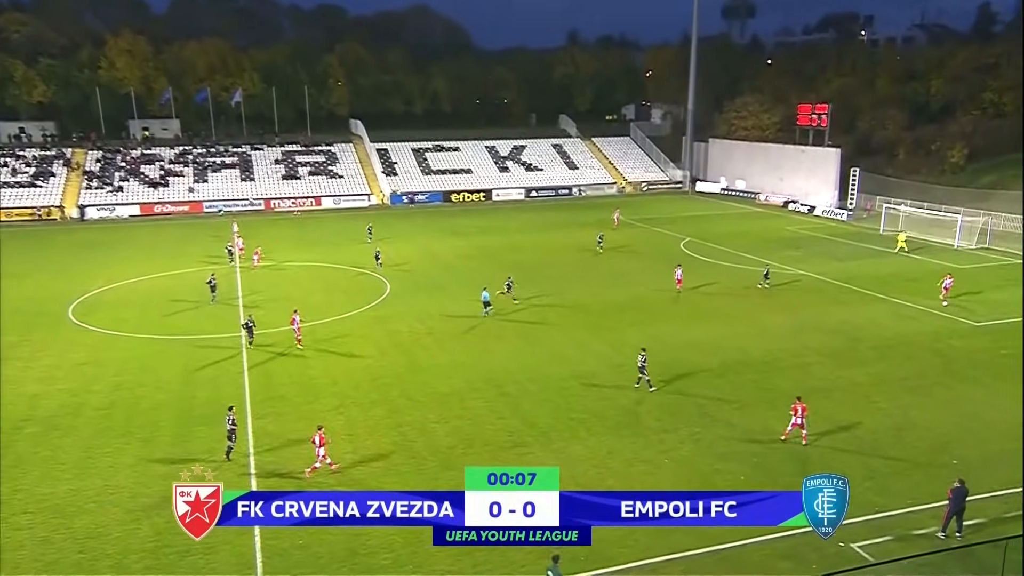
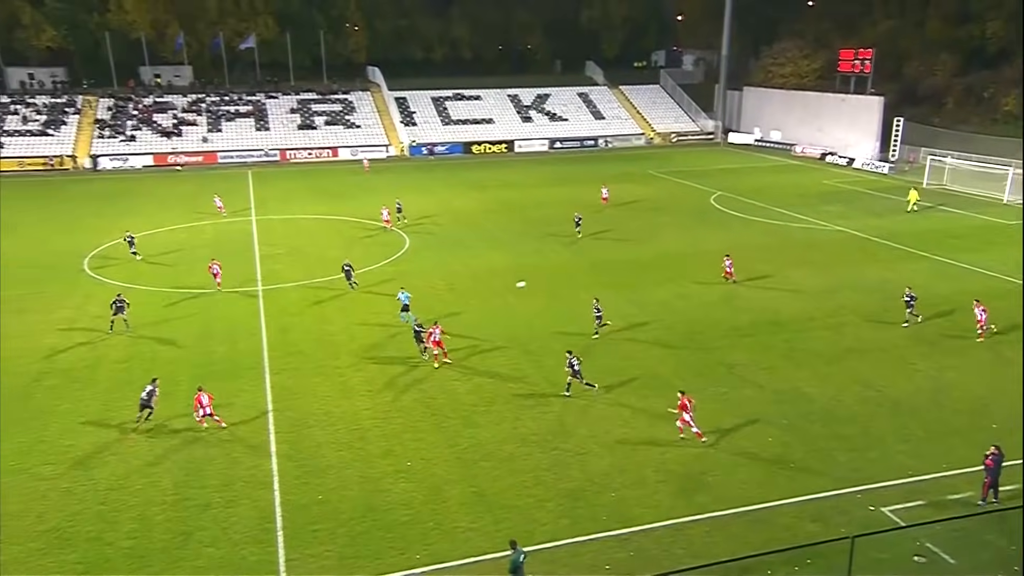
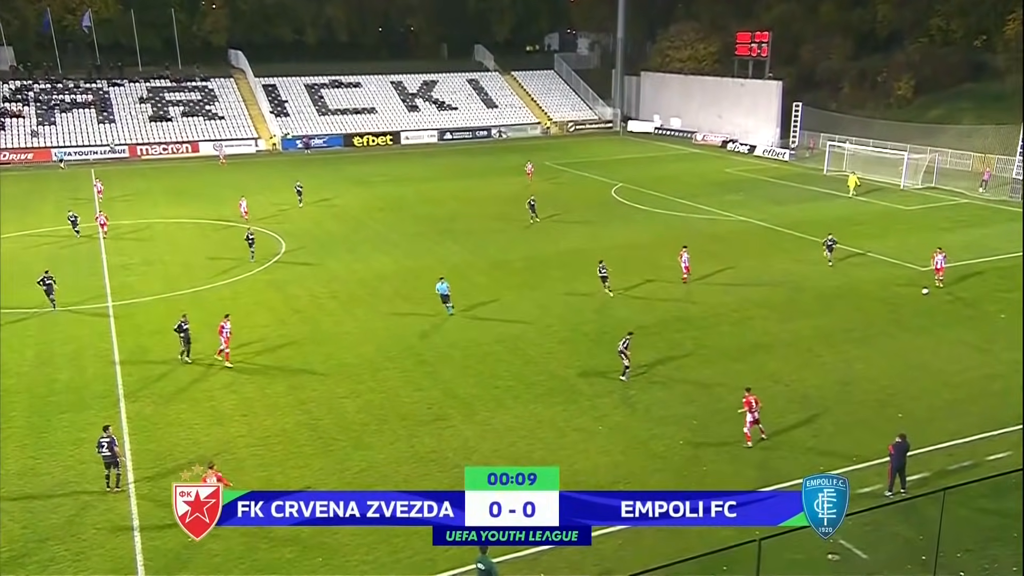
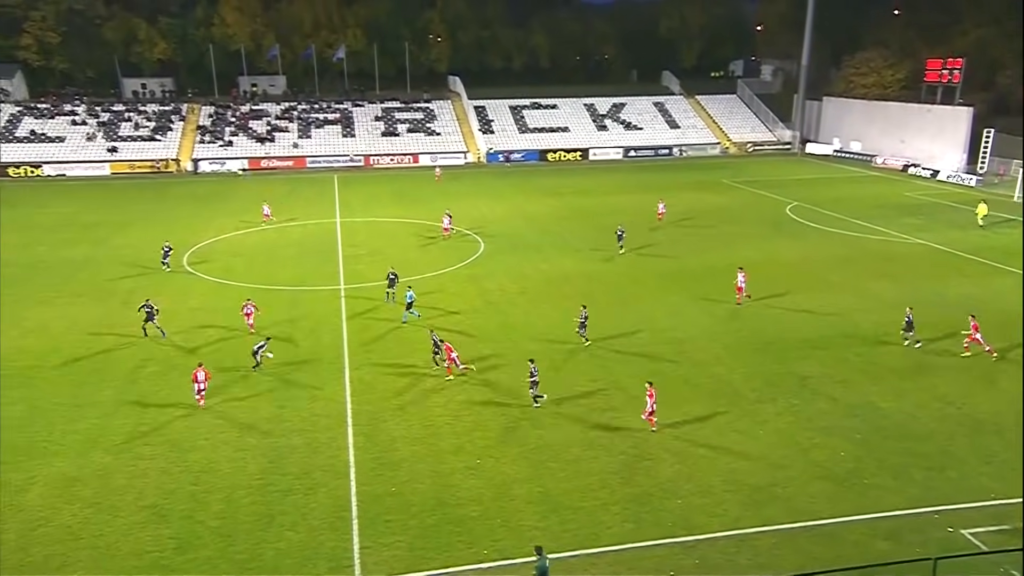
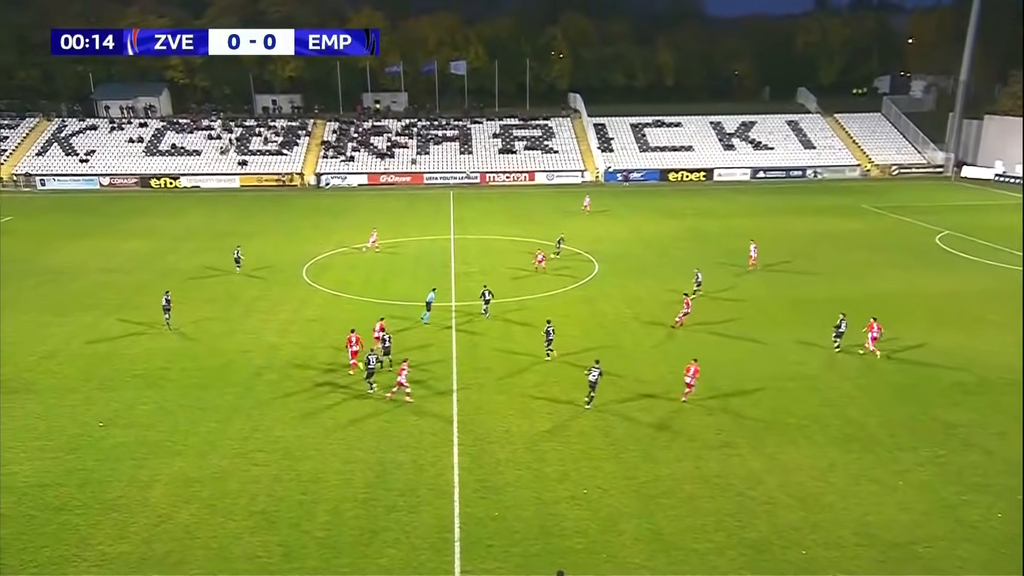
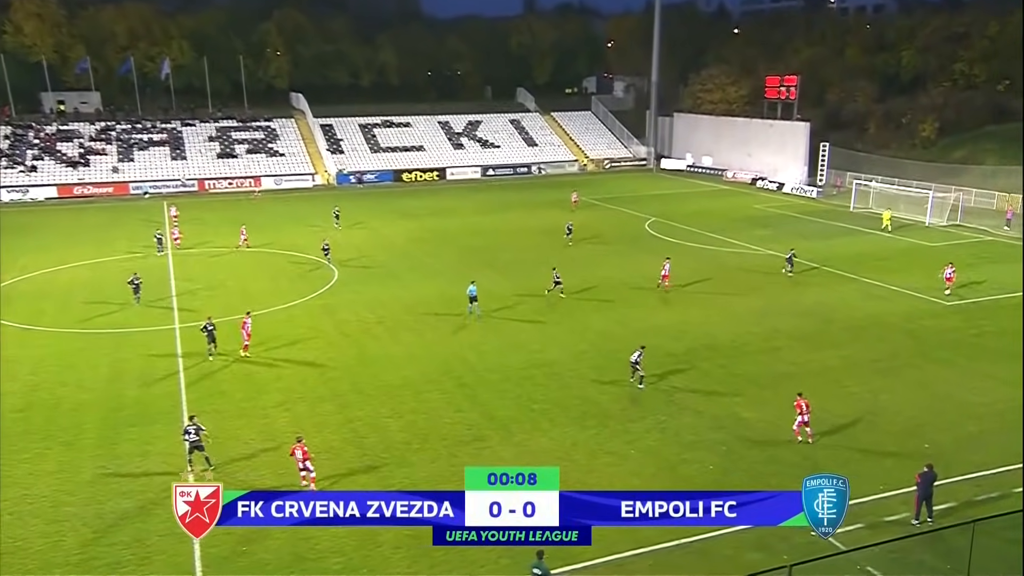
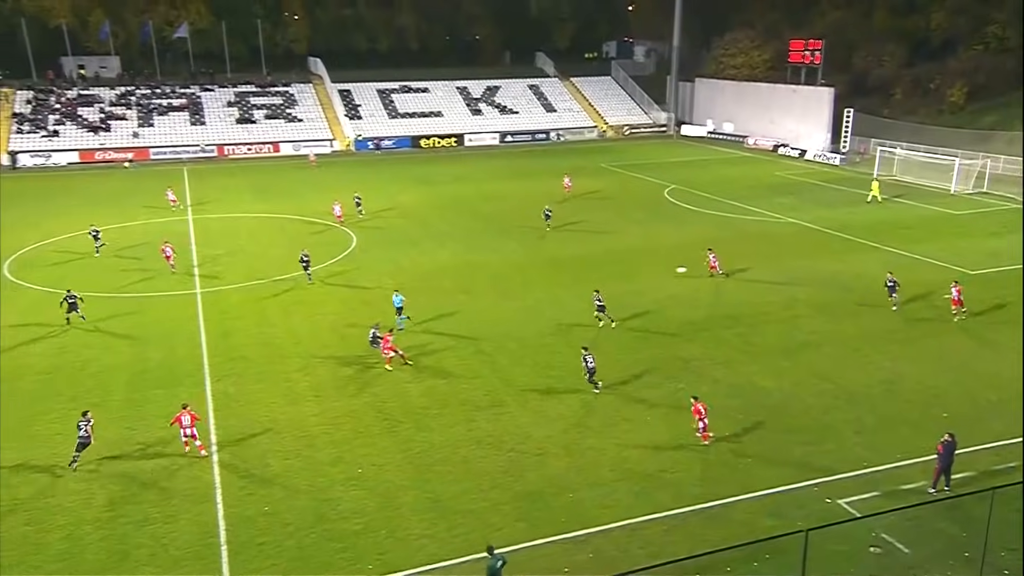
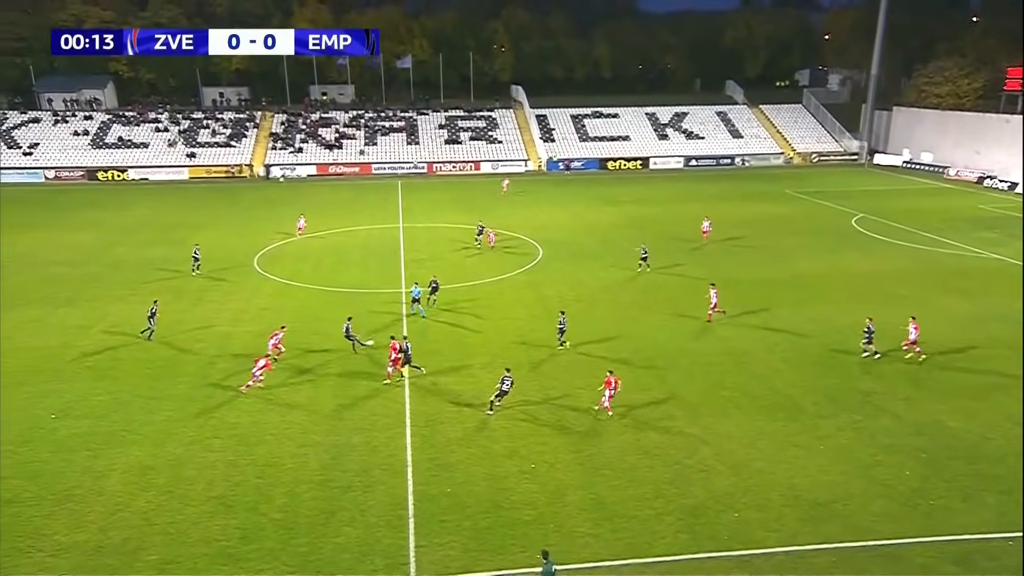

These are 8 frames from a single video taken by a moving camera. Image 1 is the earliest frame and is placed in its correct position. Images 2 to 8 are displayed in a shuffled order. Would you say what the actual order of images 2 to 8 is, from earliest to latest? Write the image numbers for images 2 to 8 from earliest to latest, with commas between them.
6, 3, 7, 2, 4, 8, 5
